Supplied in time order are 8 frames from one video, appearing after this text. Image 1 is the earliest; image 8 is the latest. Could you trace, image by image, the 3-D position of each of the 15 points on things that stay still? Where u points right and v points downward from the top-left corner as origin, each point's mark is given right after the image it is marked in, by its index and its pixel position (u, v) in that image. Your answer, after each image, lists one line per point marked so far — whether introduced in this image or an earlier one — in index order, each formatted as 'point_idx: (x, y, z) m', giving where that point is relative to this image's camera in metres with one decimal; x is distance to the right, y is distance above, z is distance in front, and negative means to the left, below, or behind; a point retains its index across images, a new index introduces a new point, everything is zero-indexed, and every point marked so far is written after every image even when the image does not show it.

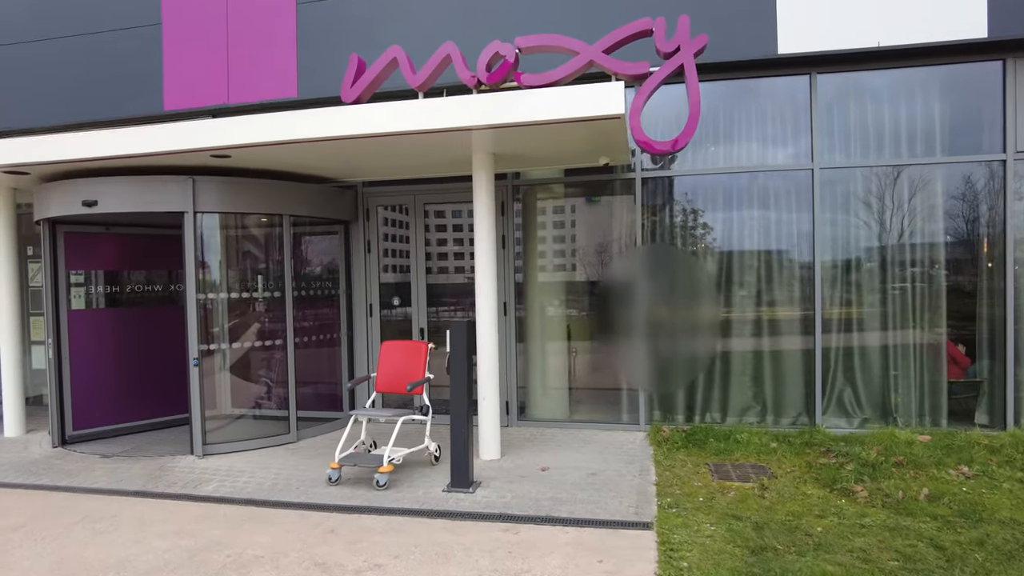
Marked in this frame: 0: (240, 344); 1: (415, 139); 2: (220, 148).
0: (-2.6, -0.5, +5.9) m
1: (-0.8, +1.1, +4.9) m
2: (-2.3, +1.1, +5.0) m
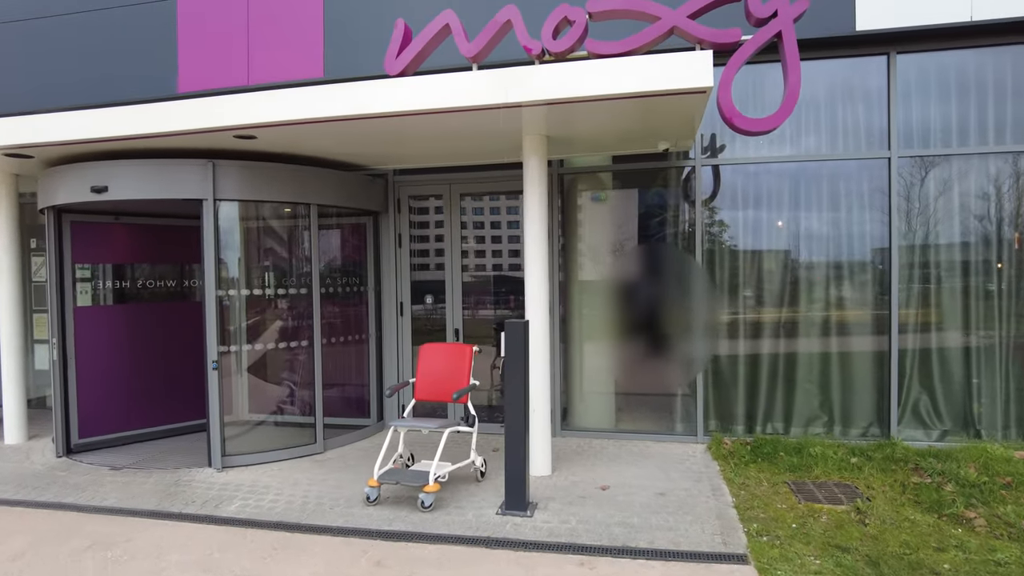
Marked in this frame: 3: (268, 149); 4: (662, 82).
0: (-2.2, -0.5, +5.4) m
1: (-0.4, +1.2, +4.4) m
2: (-1.9, +1.1, +4.5) m
3: (-2.0, +1.1, +5.2) m
4: (+0.9, +1.2, +3.7) m
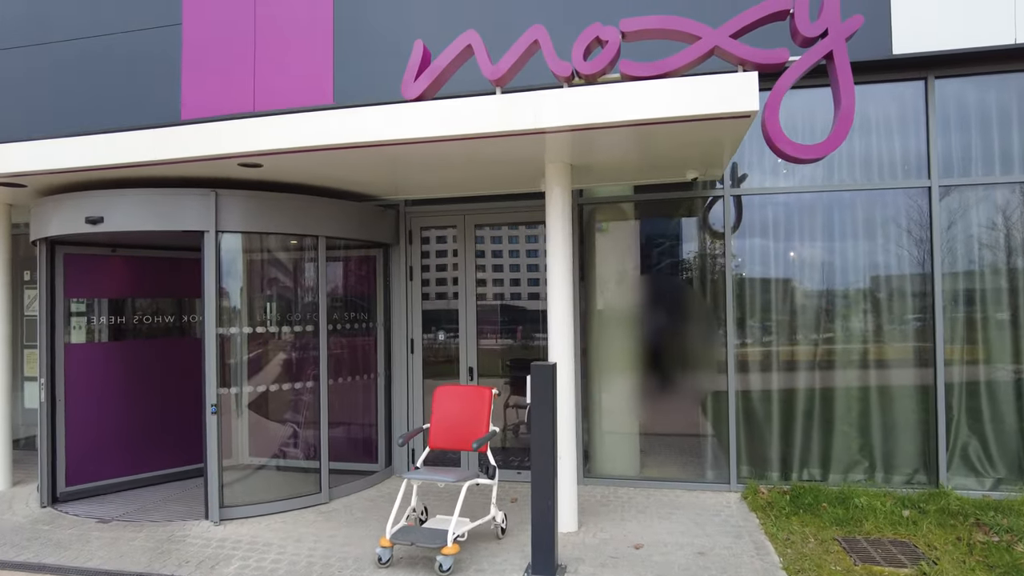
0: (-2.0, -0.8, +5.1) m
1: (-0.2, +0.9, +4.2) m
2: (-1.7, +0.9, +4.2) m
3: (-1.8, +0.9, +4.9) m
4: (+1.0, +1.0, +3.5) m
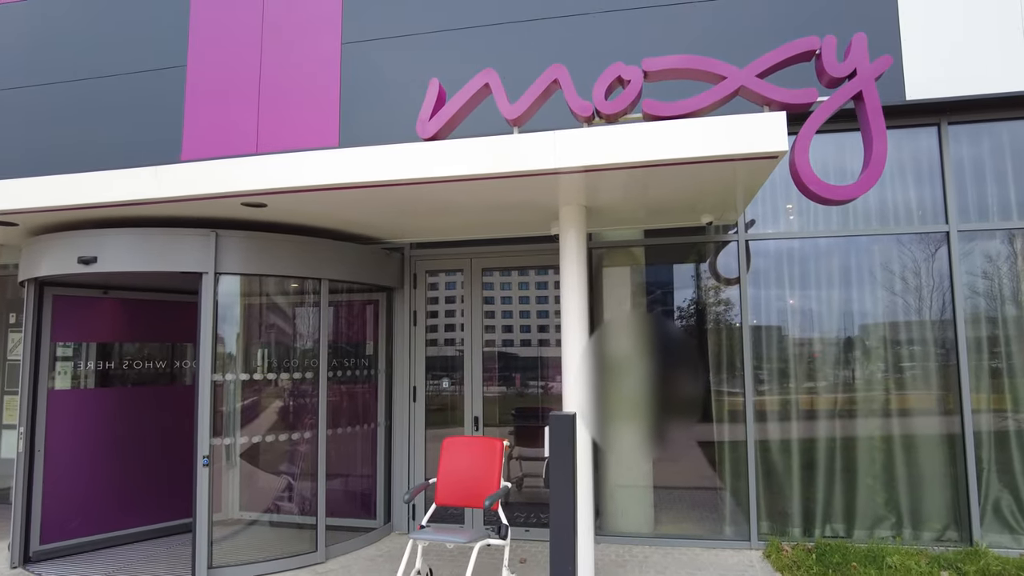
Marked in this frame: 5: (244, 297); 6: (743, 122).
0: (-1.9, -1.1, +4.8) m
1: (-0.1, +0.6, +4.0) m
2: (-1.6, +0.6, +4.1) m
3: (-1.8, +0.5, +4.8) m
4: (+1.1, +0.7, +3.4) m
5: (-2.0, -0.1, +4.8) m
6: (+1.2, +0.9, +3.4) m
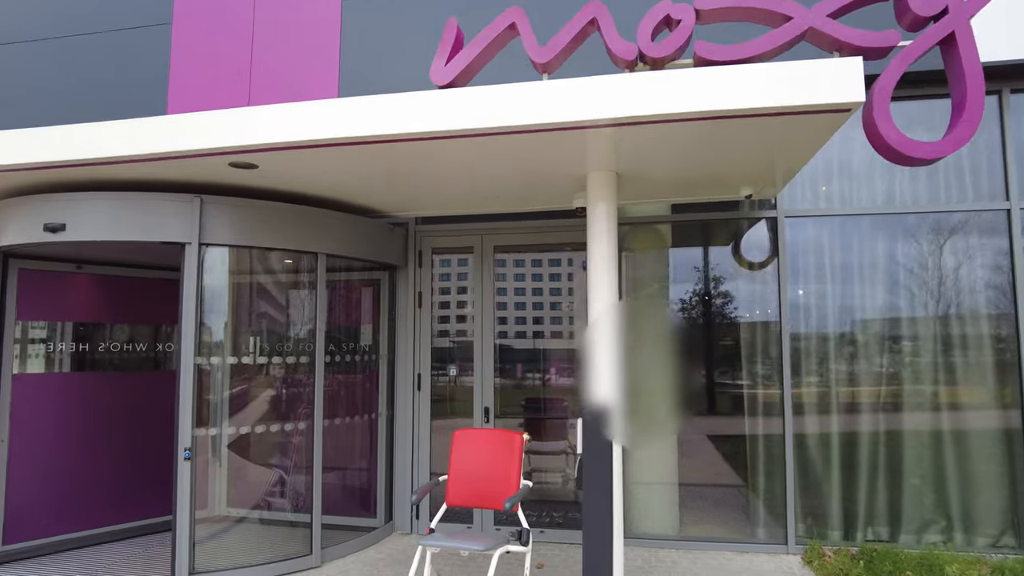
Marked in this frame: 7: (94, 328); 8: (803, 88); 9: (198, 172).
0: (-1.8, -0.9, +4.4) m
1: (0.0, +0.8, +3.6) m
2: (-1.5, +0.8, +3.6) m
3: (-1.6, +0.7, +4.3) m
4: (+1.3, +0.9, +2.9) m
5: (-1.9, +0.1, +4.3) m
6: (+1.4, +1.0, +2.9) m
7: (-3.3, -0.3, +5.0) m
8: (+1.3, +0.9, +2.9) m
9: (-2.0, +0.7, +4.0) m
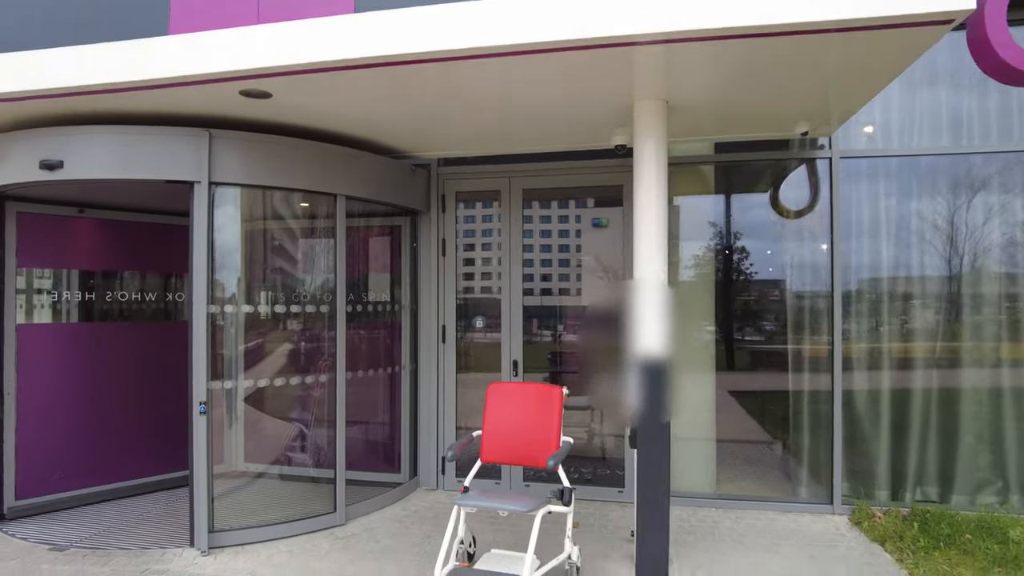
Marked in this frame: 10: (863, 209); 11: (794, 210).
0: (-1.6, -0.6, +4.1) m
1: (+0.2, +1.1, +3.2) m
2: (-1.3, +1.1, +3.2) m
3: (-1.4, +1.0, +4.0) m
4: (+1.5, +1.1, +2.5) m
5: (-1.7, +0.4, +4.0) m
6: (+1.6, +1.2, +2.5) m
7: (-3.1, +0.1, +4.8) m
8: (+1.5, +1.2, +2.5) m
9: (-1.7, +1.1, +3.6) m
10: (+2.5, +0.6, +4.5) m
11: (+2.1, +0.6, +4.7) m
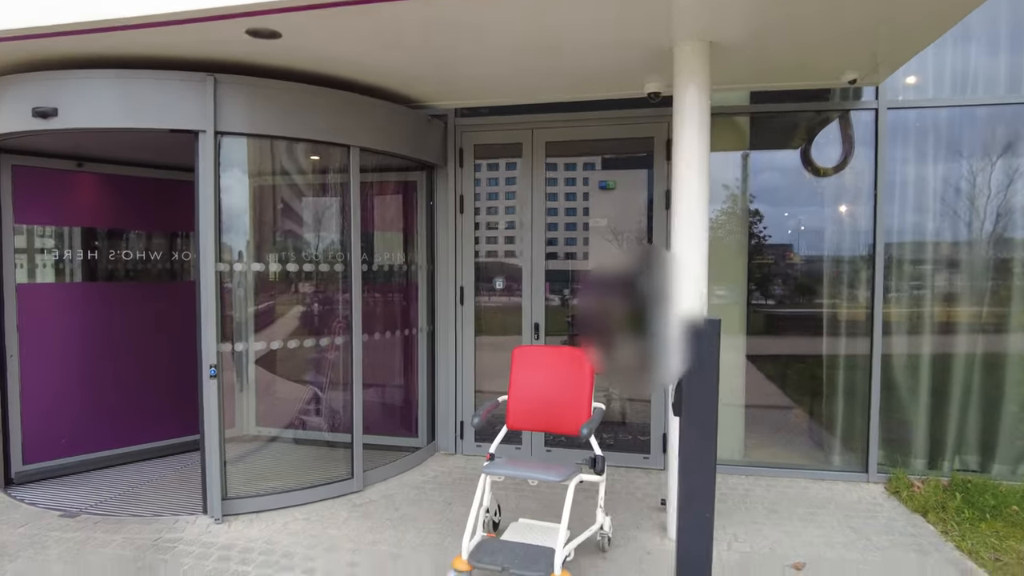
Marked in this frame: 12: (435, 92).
0: (-1.5, -0.3, +3.9) m
1: (+0.4, +1.3, +2.9) m
2: (-1.1, +1.3, +3.0) m
3: (-1.3, +1.3, +3.7) m
4: (+1.6, +1.3, +2.2) m
5: (-1.5, +0.7, +3.7) m
6: (+1.7, +1.4, +2.2) m
7: (-2.9, +0.4, +4.6) m
8: (+1.6, +1.3, +2.2) m
9: (-1.6, +1.3, +3.3) m
10: (+2.7, +0.9, +4.3) m
11: (+2.2, +0.9, +4.4) m
12: (-0.5, +1.3, +4.3) m
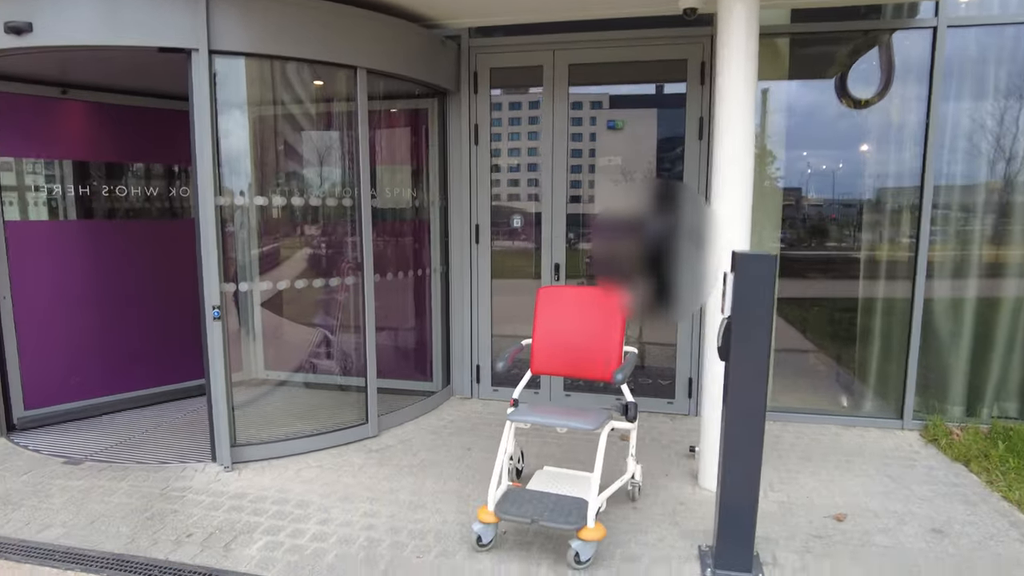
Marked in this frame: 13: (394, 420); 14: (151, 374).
0: (-1.3, +0.1, +3.7) m
1: (+0.5, +1.5, +2.5) m
2: (-1.0, +1.5, +2.6) m
3: (-1.1, +1.6, +3.3) m
4: (+1.7, +1.5, +1.8) m
5: (-1.4, +1.0, +3.4) m
6: (+1.8, +1.6, +1.8) m
7: (-2.8, +0.8, +4.3) m
8: (+1.8, +1.5, +1.8) m
9: (-1.5, +1.6, +3.0) m
10: (+2.8, +1.3, +3.9) m
11: (+2.3, +1.2, +4.0) m
12: (-0.4, +1.7, +3.9) m
13: (-0.8, -0.8, +4.1) m
14: (-2.7, -0.6, +4.7) m
